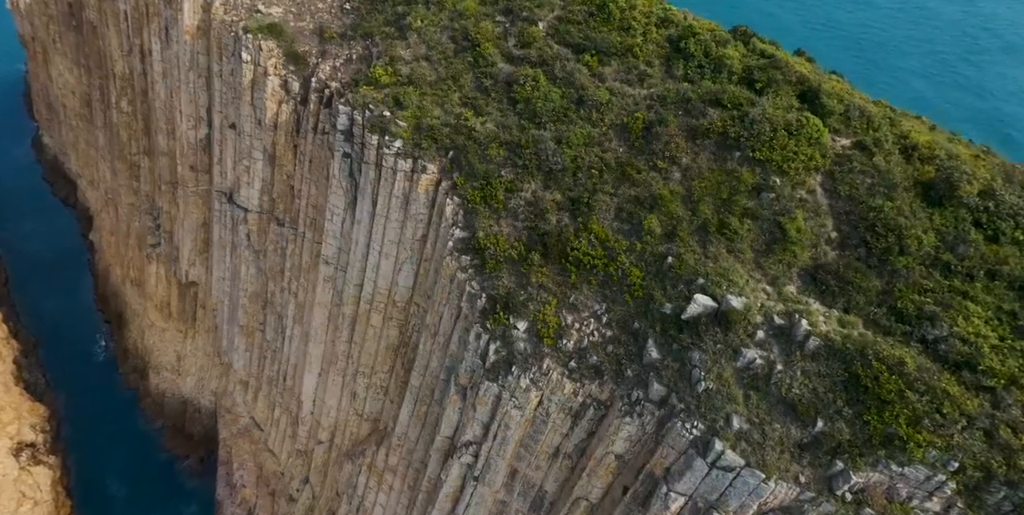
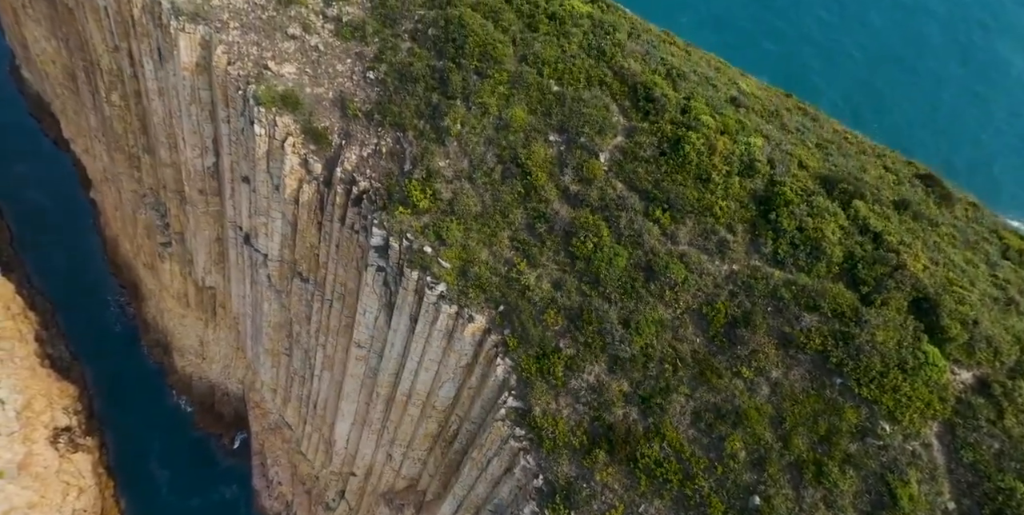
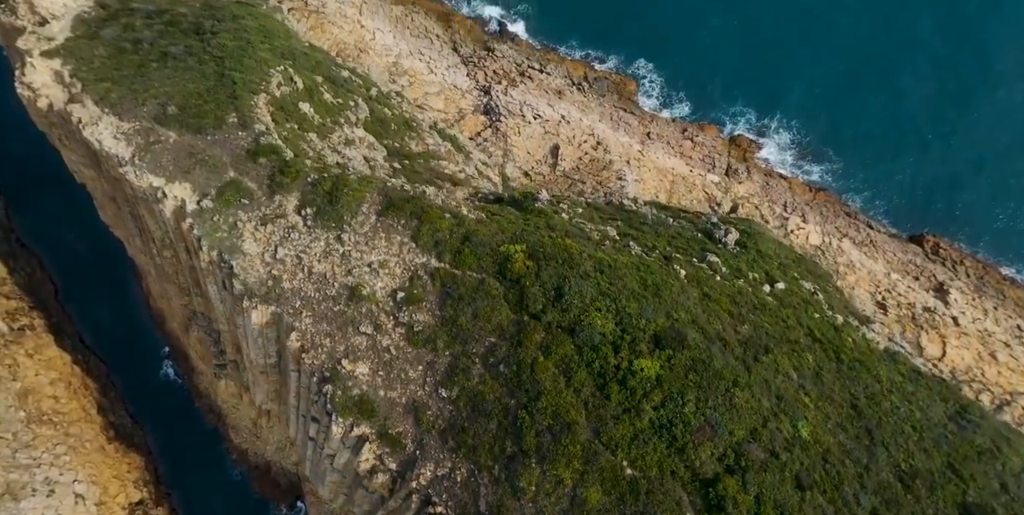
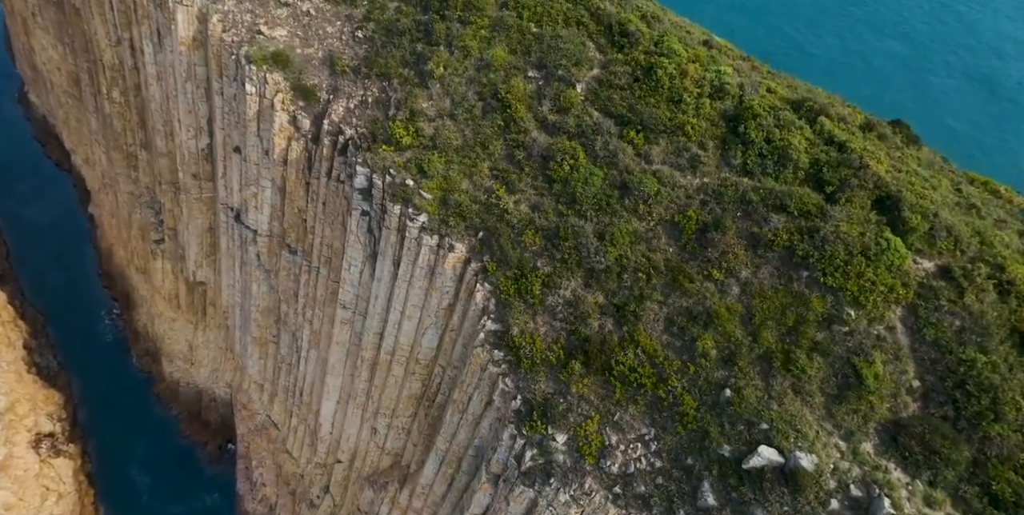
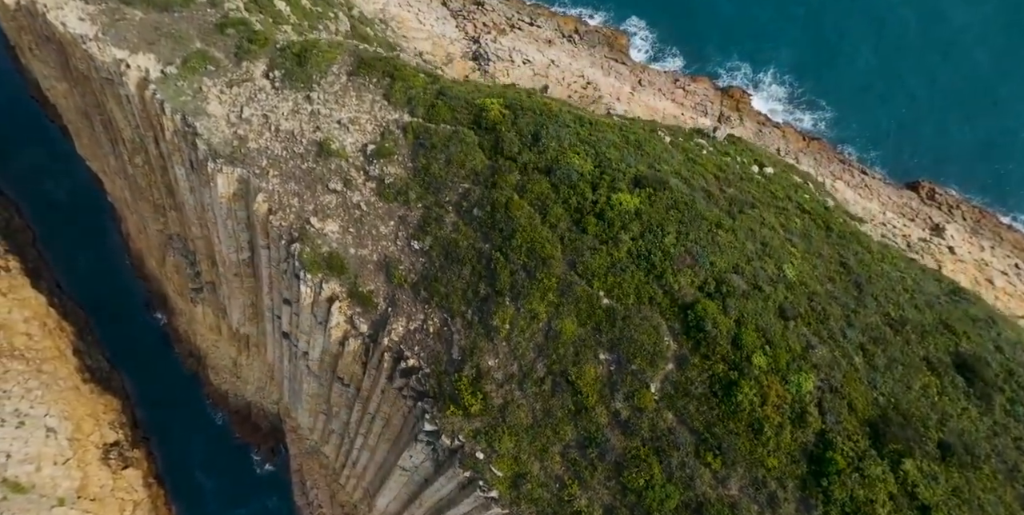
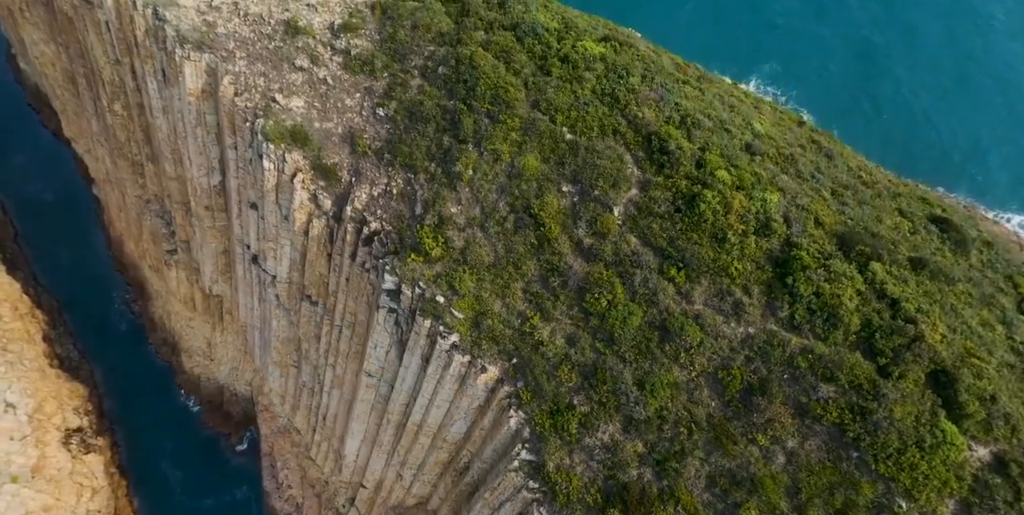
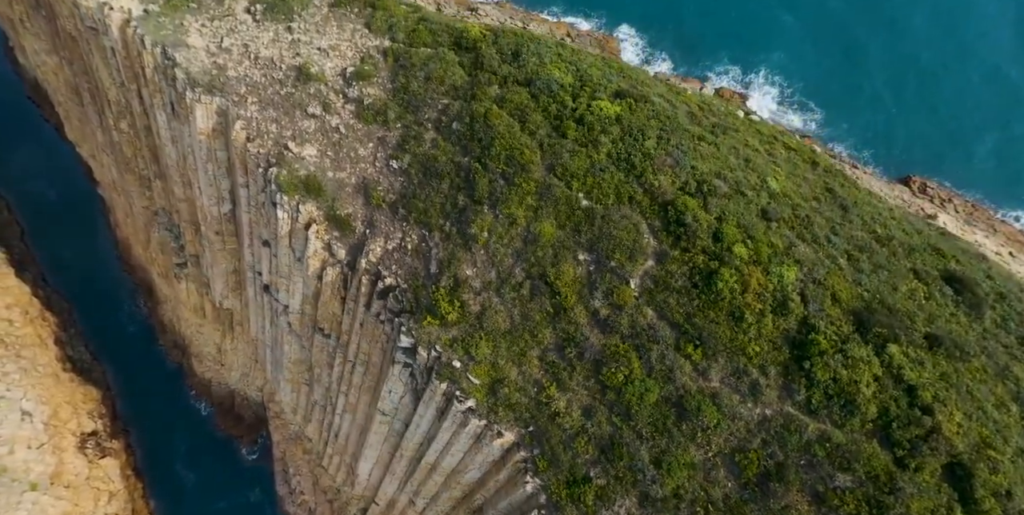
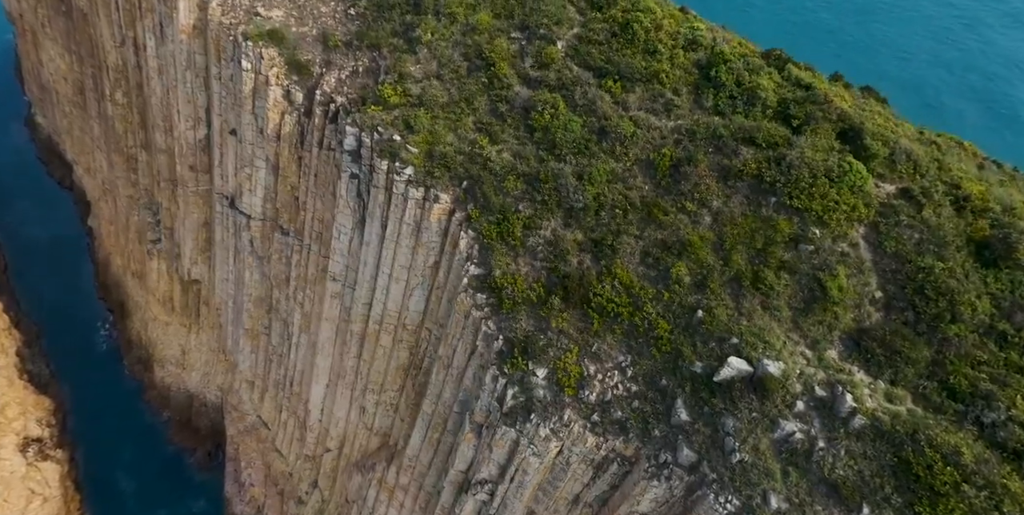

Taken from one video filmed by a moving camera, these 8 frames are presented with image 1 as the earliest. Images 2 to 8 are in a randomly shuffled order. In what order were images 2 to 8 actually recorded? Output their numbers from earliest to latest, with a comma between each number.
8, 4, 2, 6, 7, 5, 3
